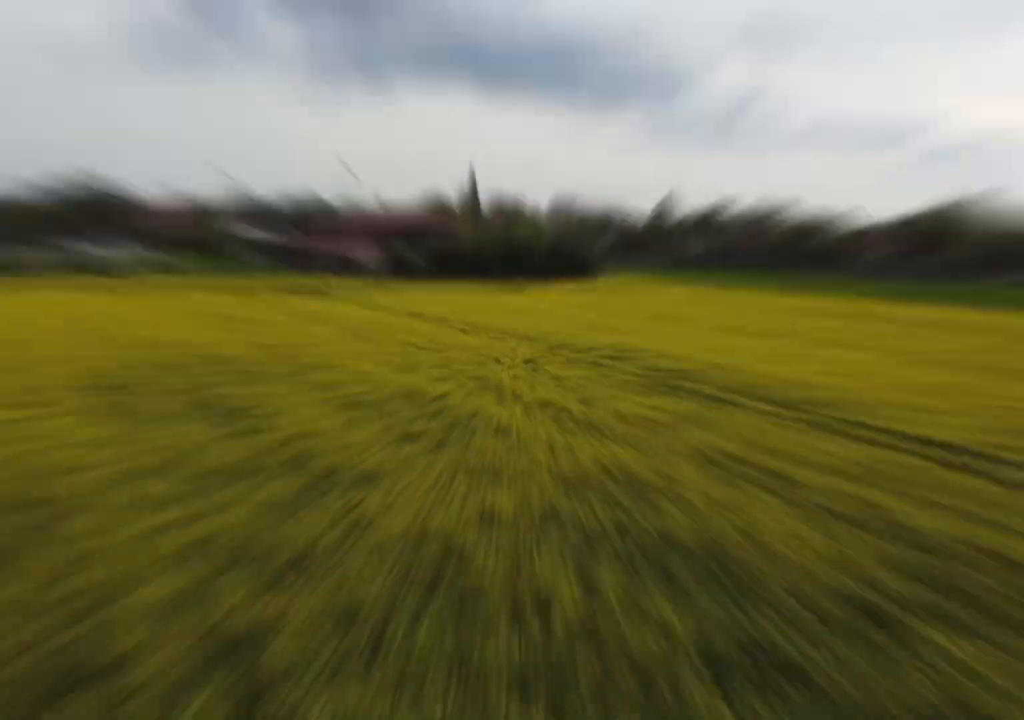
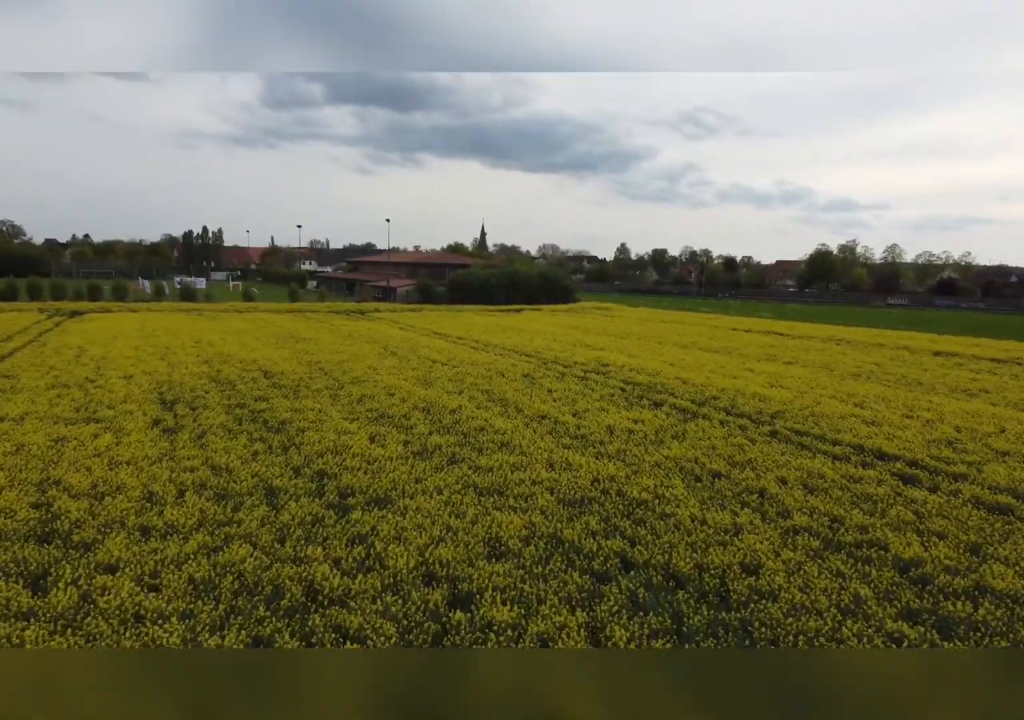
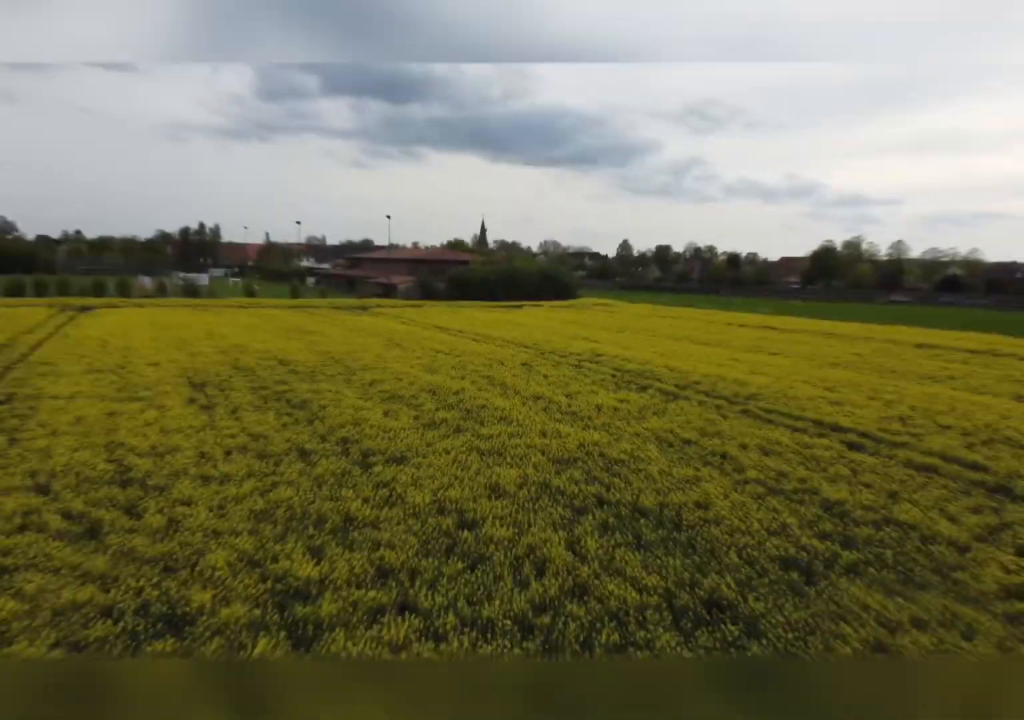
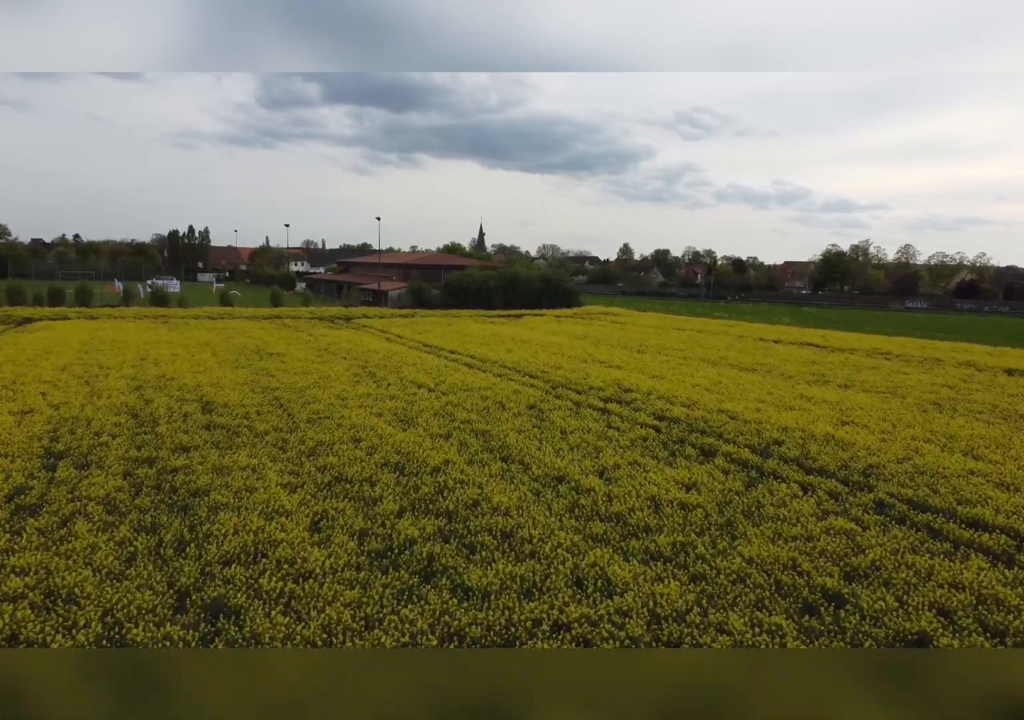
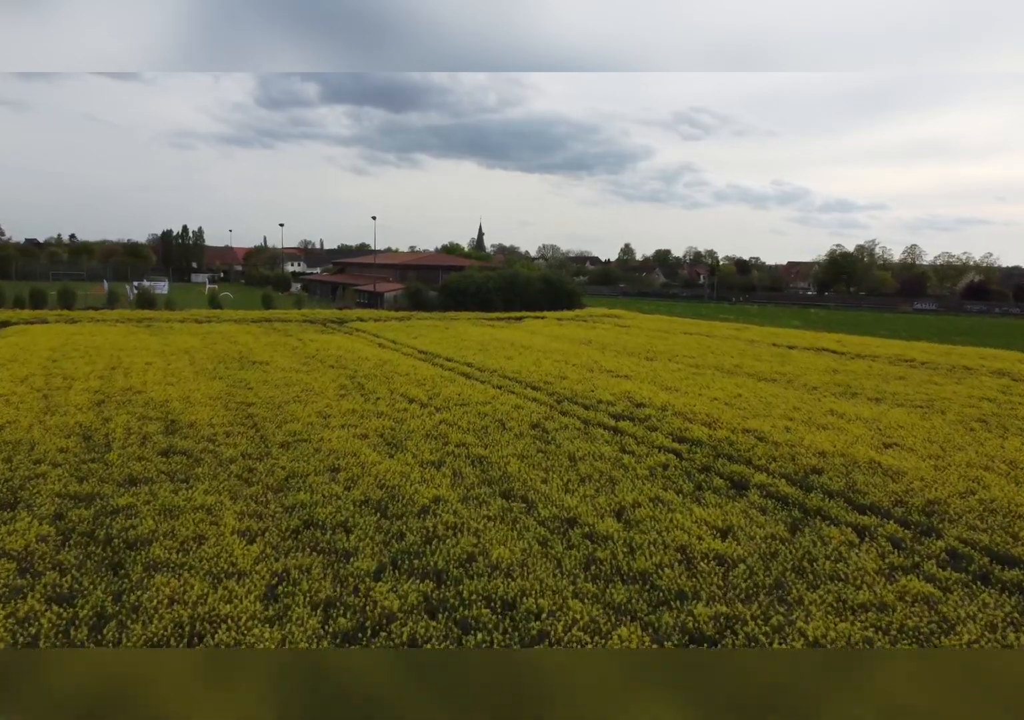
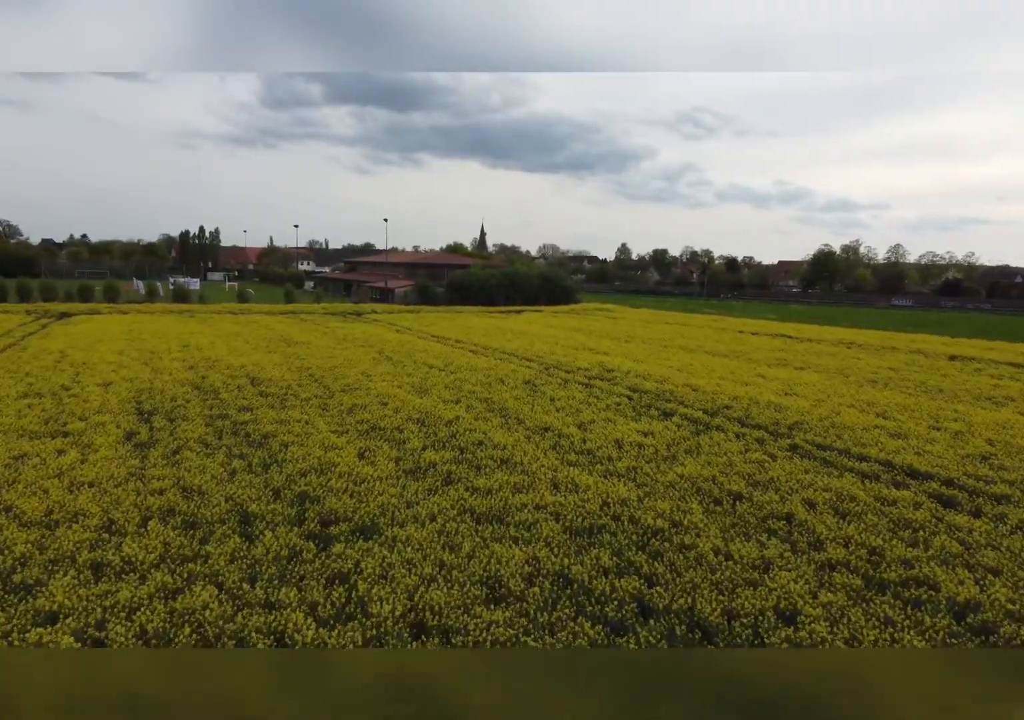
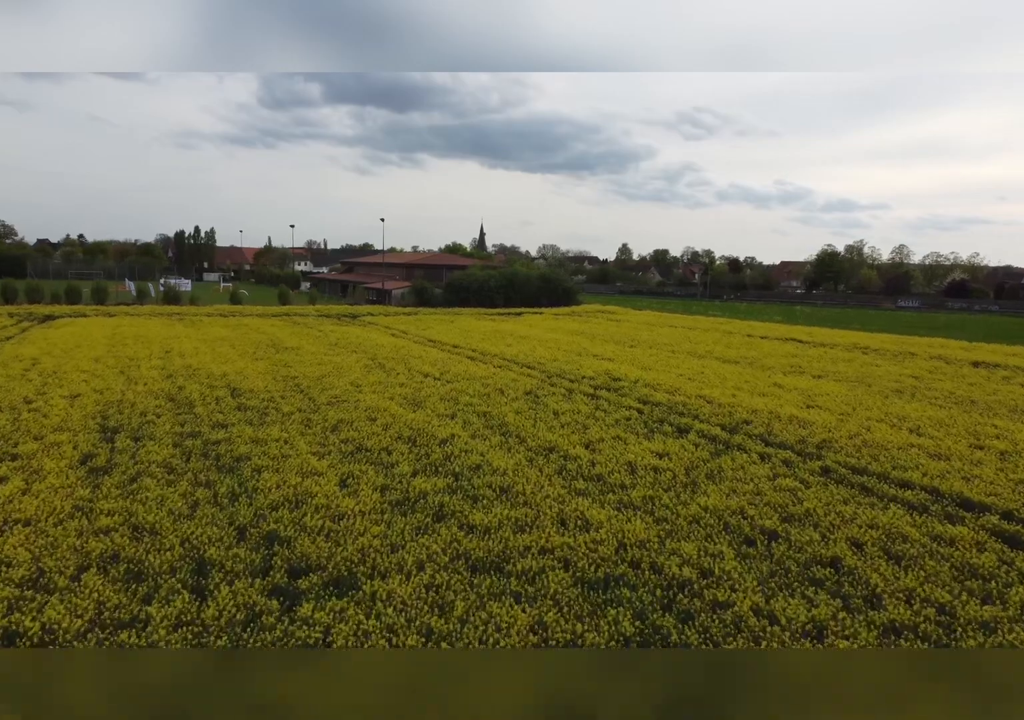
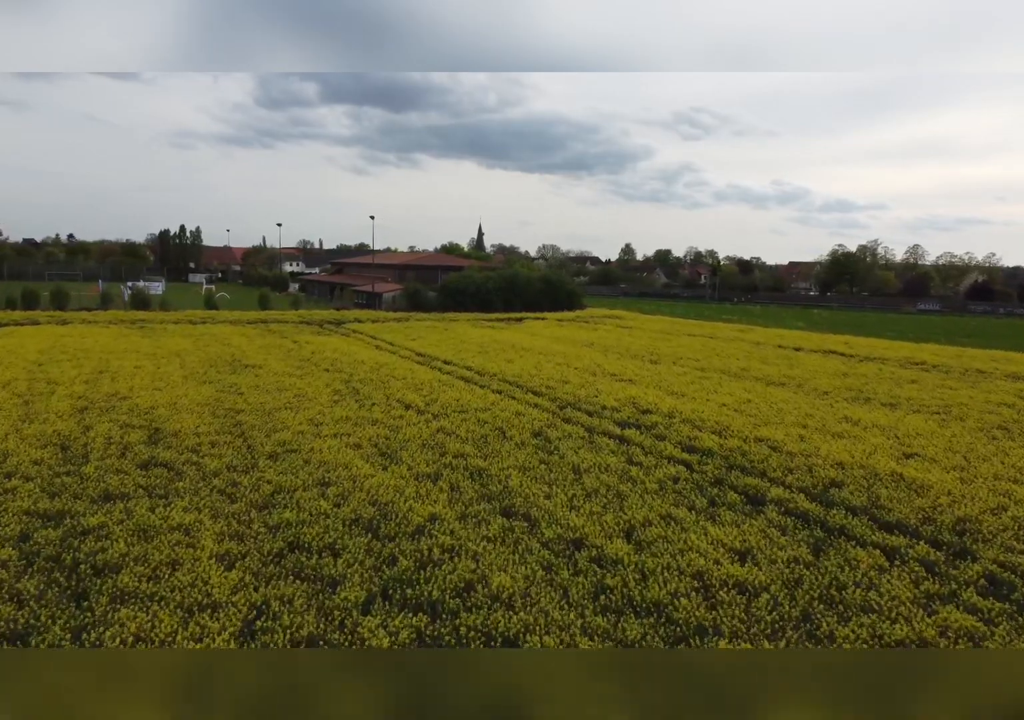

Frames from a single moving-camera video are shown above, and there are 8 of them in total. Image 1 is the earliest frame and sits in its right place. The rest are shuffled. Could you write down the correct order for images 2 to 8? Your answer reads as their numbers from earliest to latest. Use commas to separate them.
3, 2, 6, 7, 4, 5, 8
